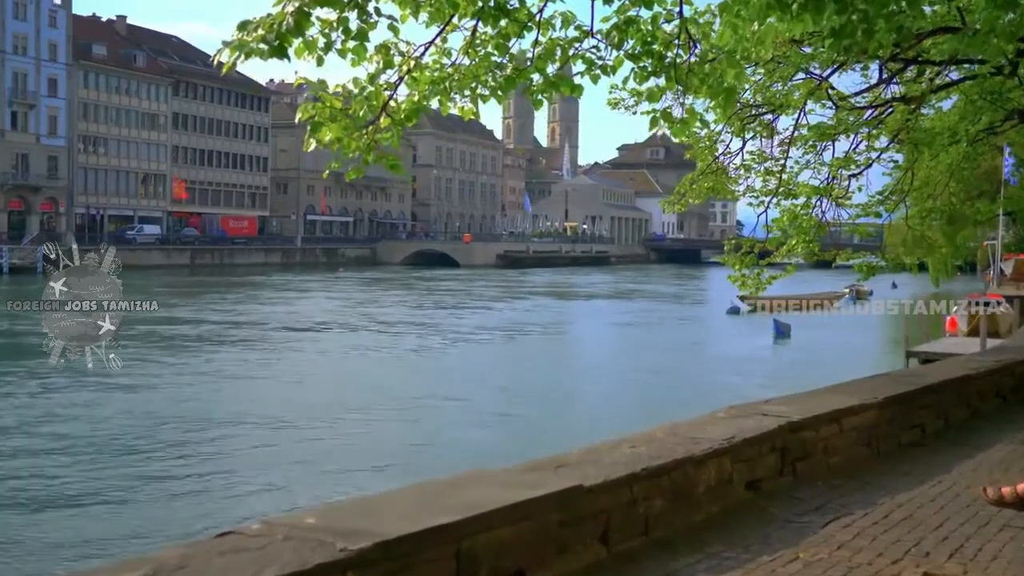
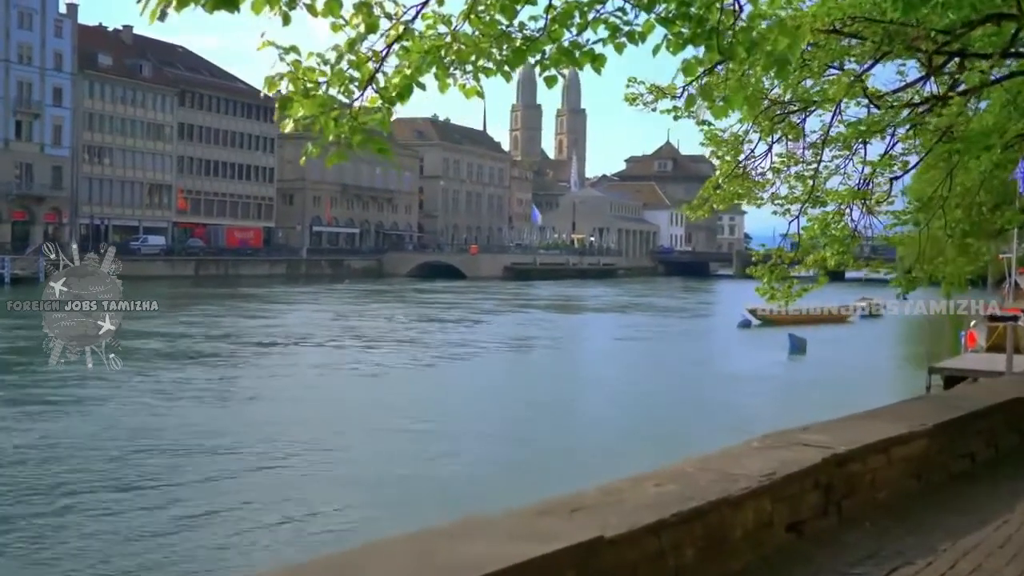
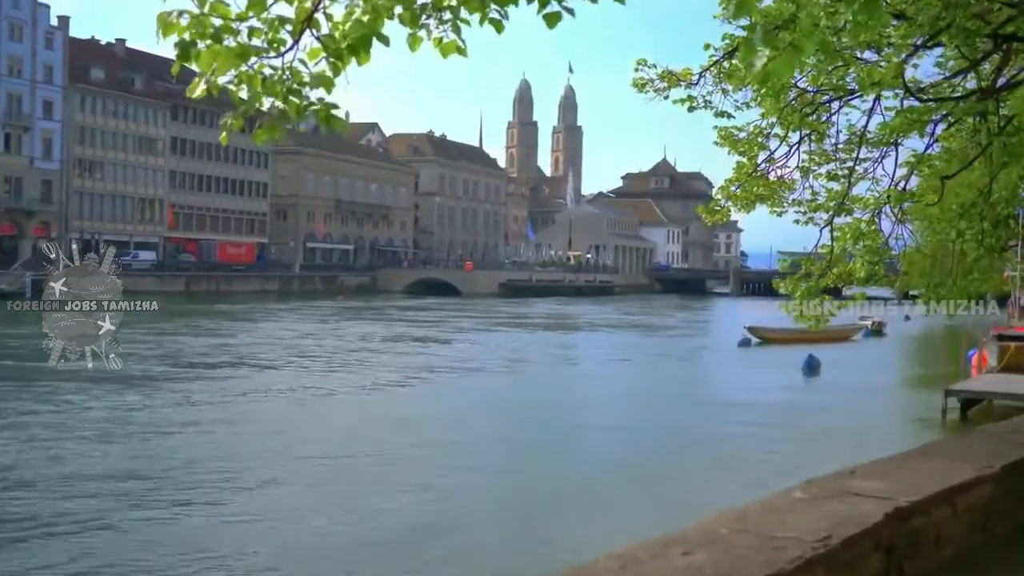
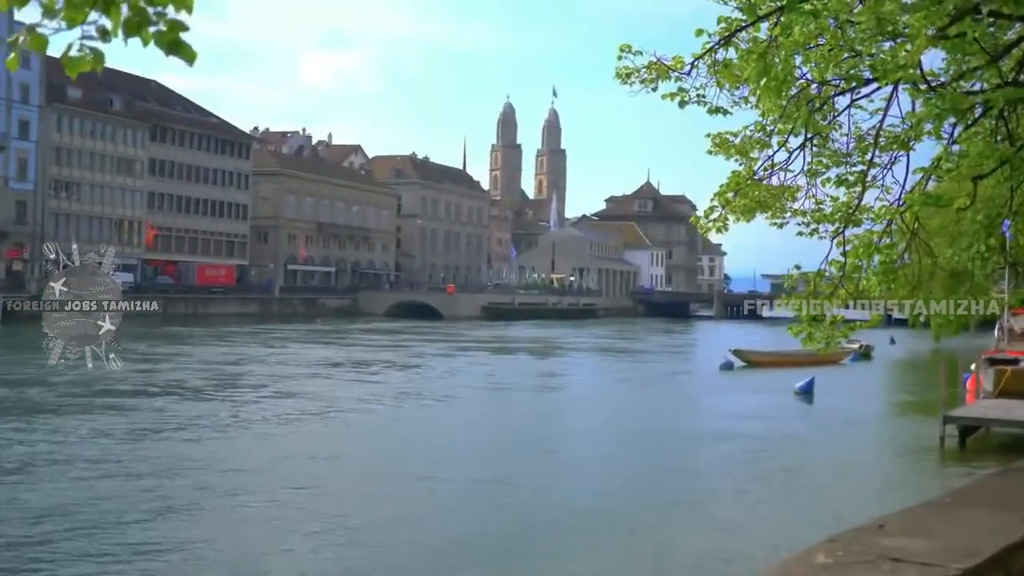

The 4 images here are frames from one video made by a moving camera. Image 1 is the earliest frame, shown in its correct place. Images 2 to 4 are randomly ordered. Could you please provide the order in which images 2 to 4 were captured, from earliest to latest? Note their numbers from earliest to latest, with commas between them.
2, 3, 4
